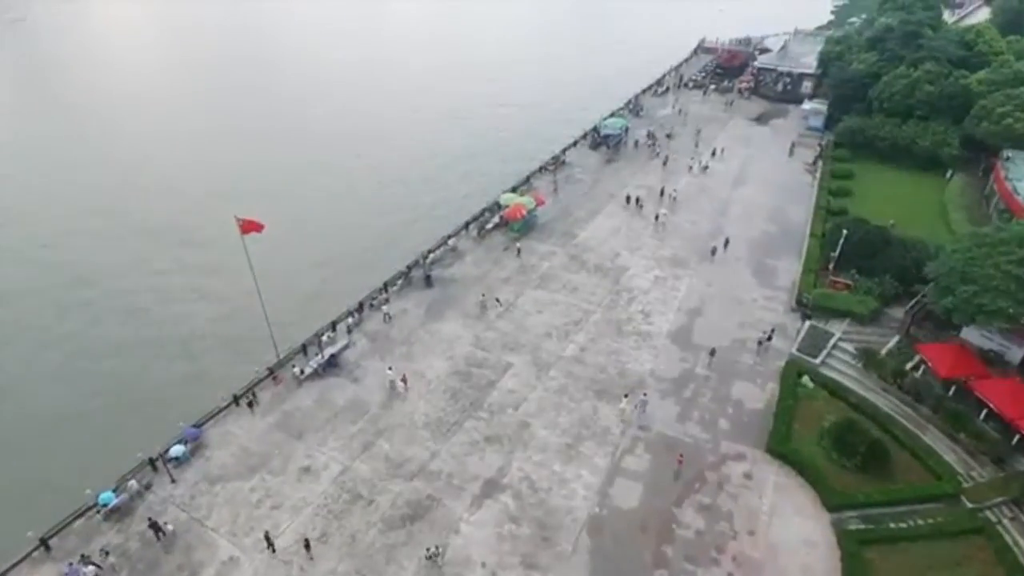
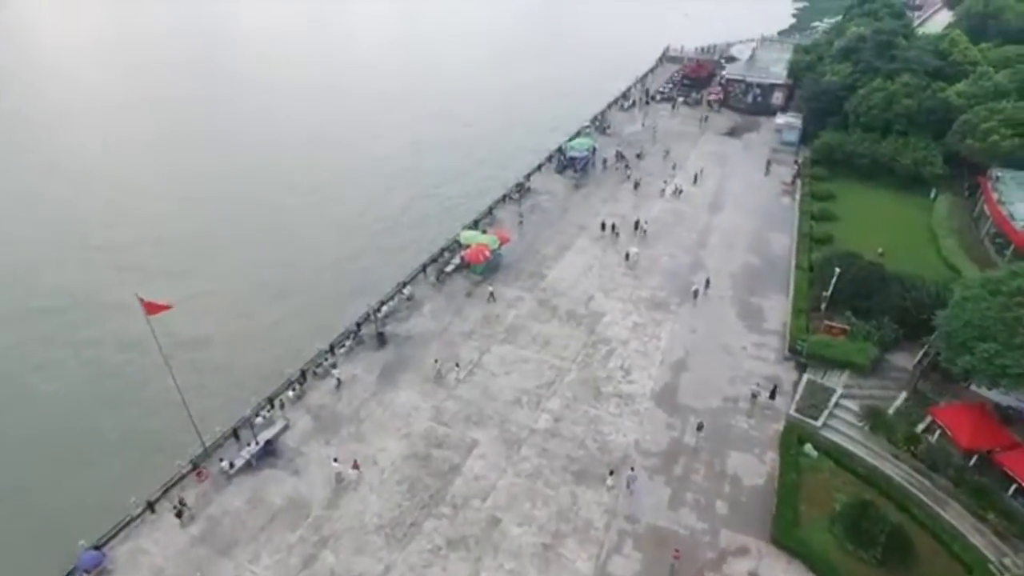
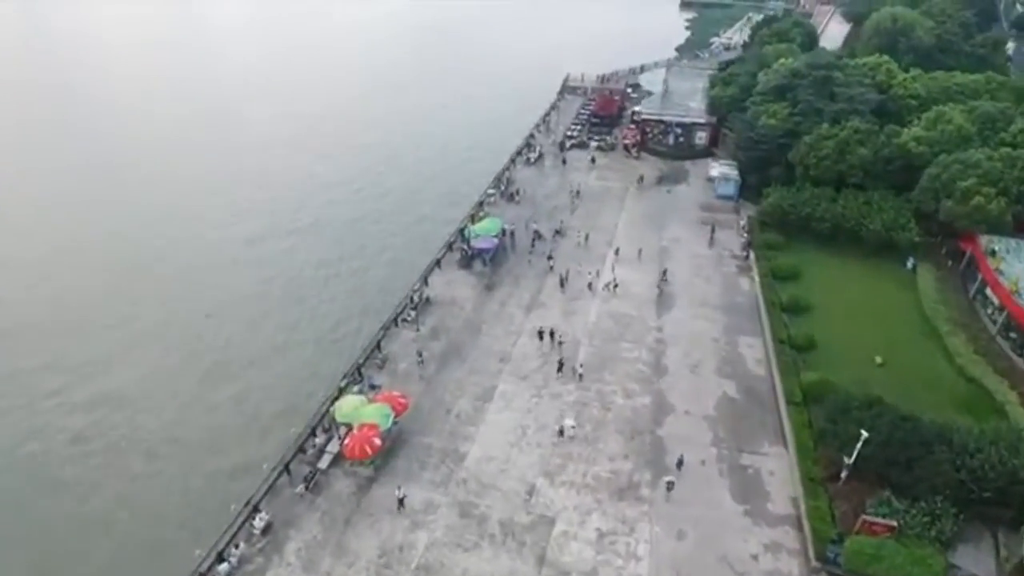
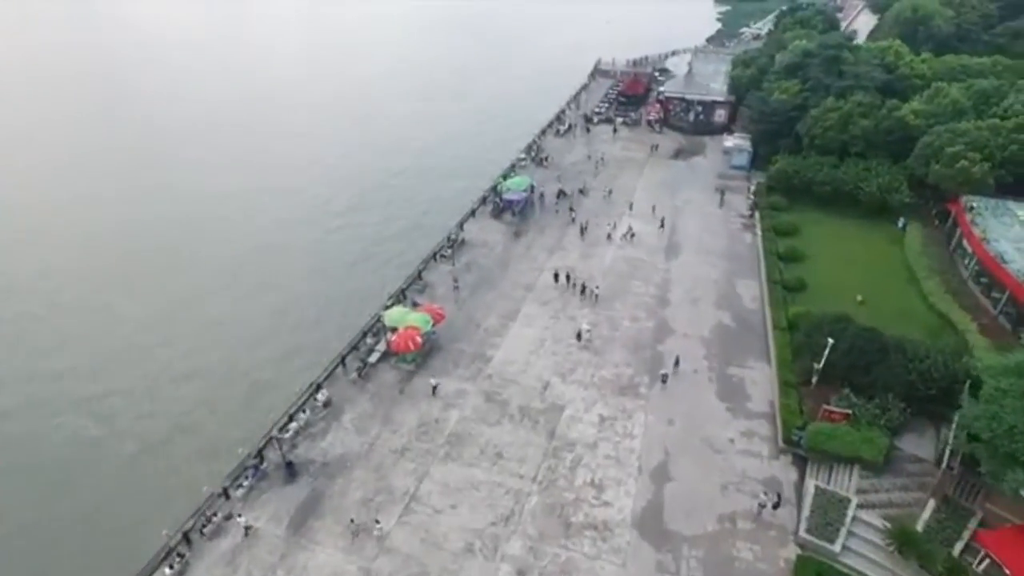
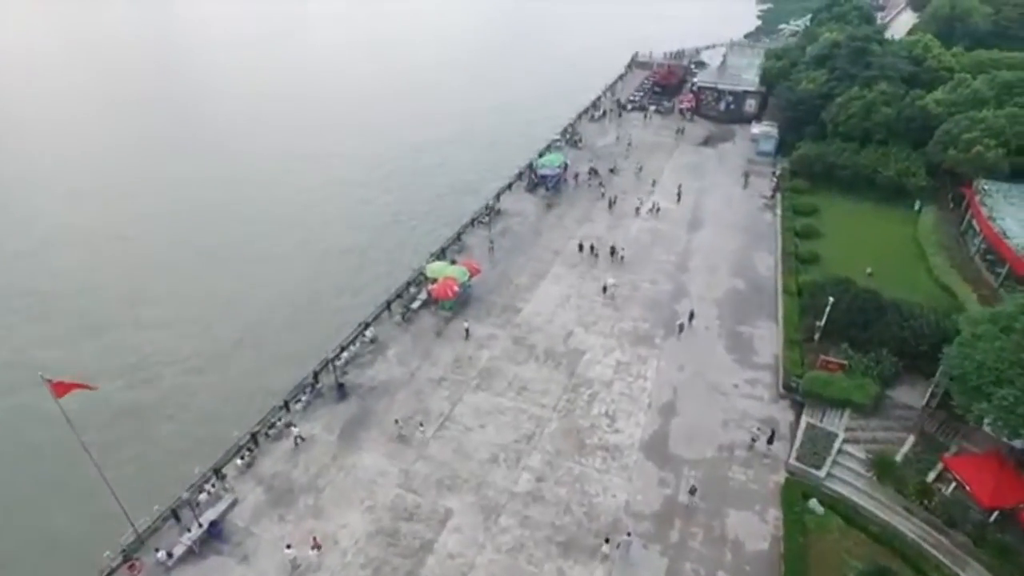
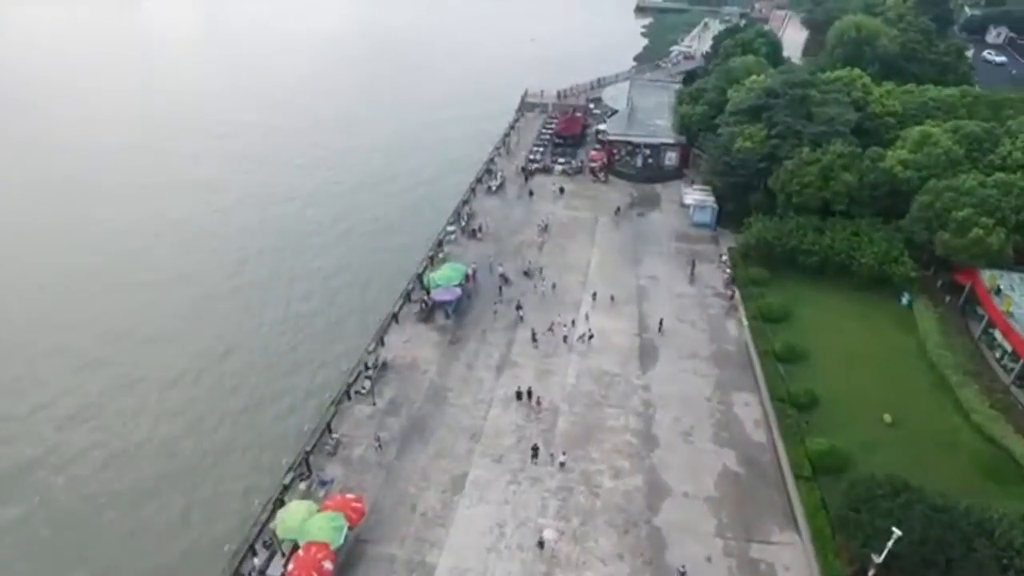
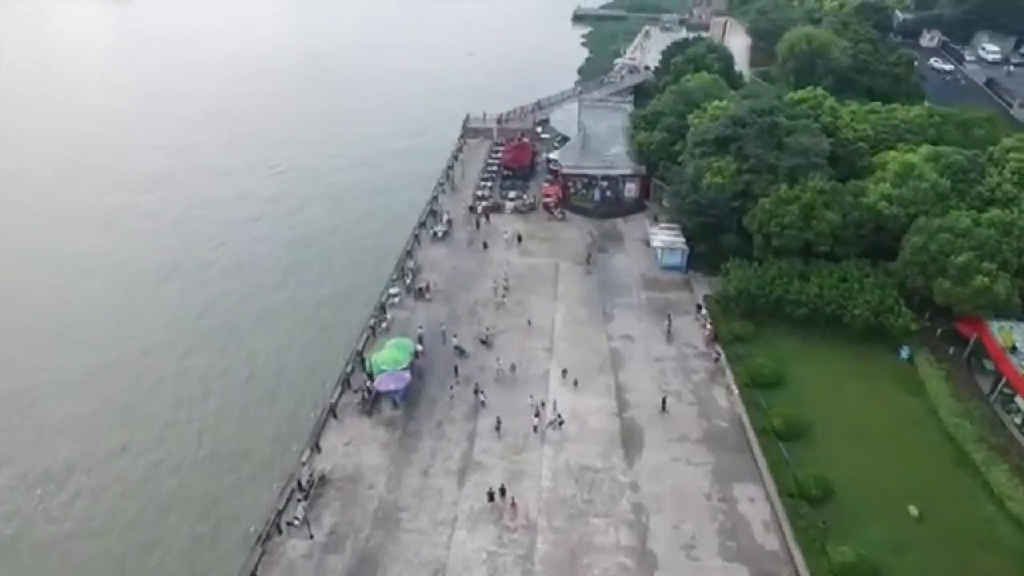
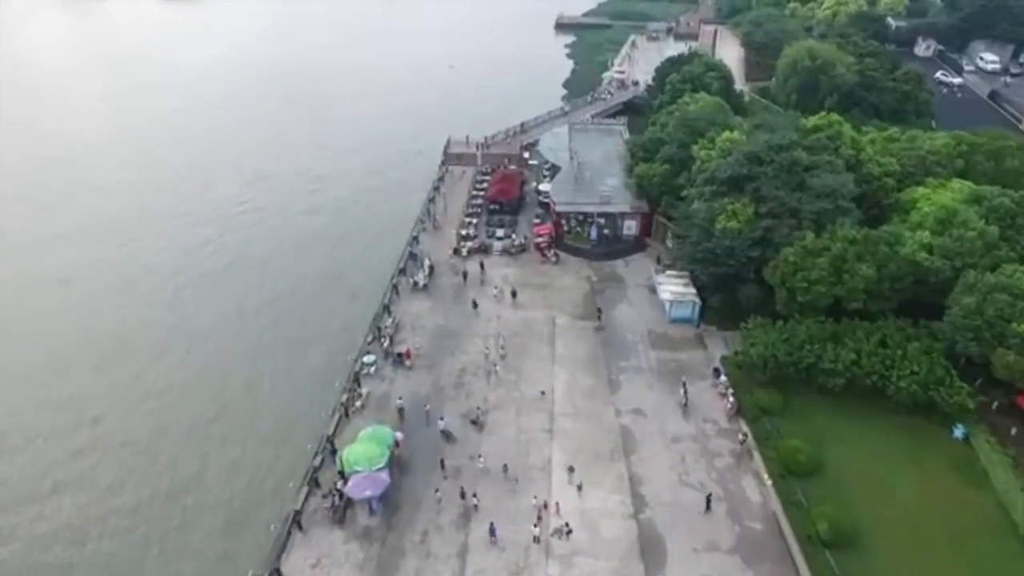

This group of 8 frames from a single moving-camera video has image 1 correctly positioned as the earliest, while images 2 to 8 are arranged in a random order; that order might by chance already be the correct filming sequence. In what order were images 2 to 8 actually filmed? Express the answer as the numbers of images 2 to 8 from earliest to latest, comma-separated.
2, 5, 4, 3, 6, 7, 8
